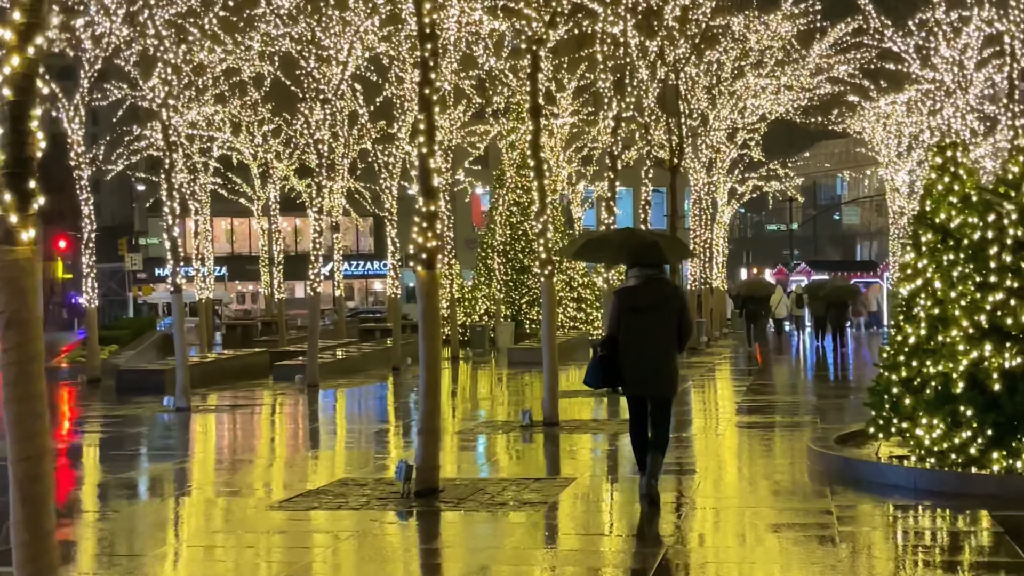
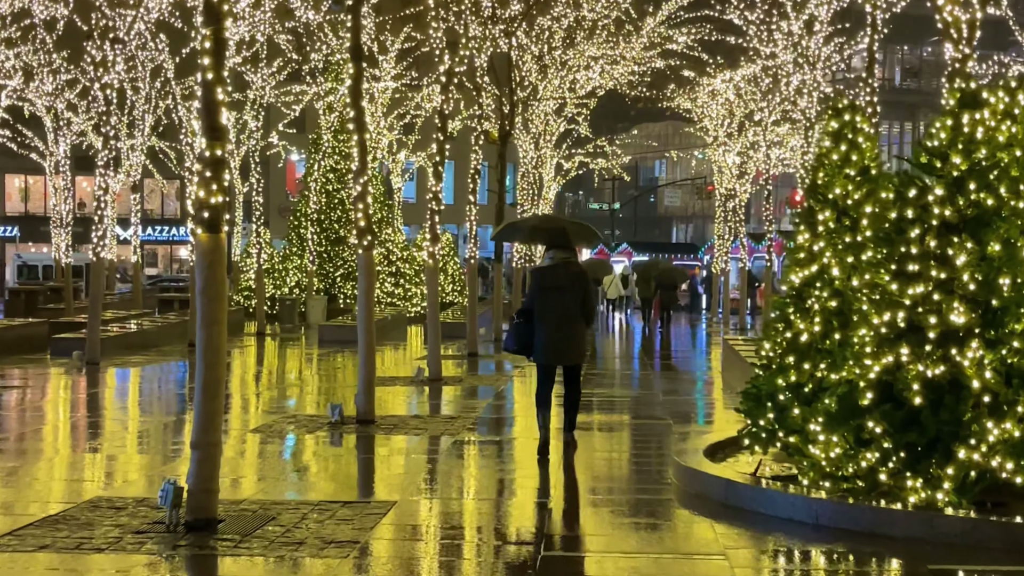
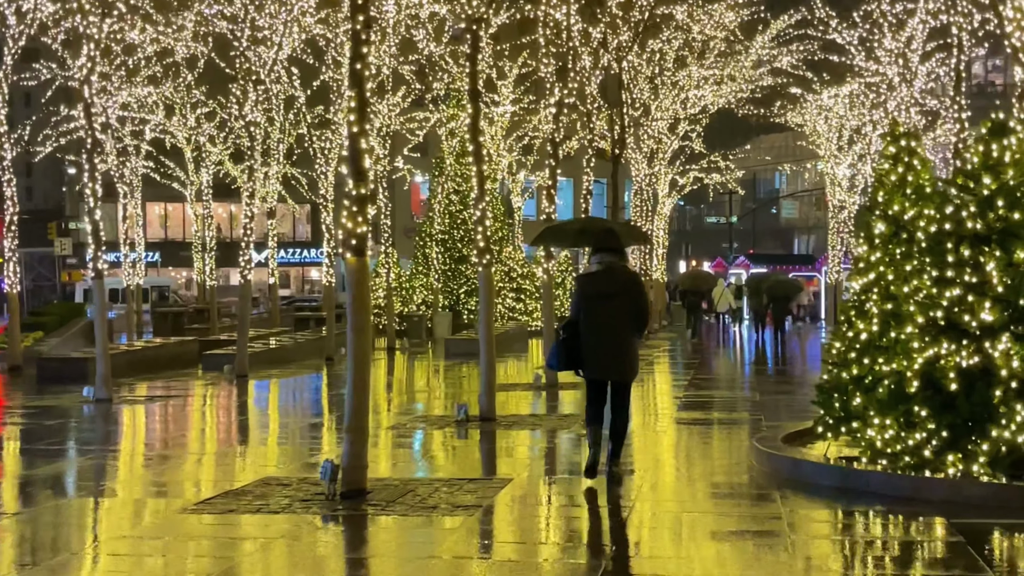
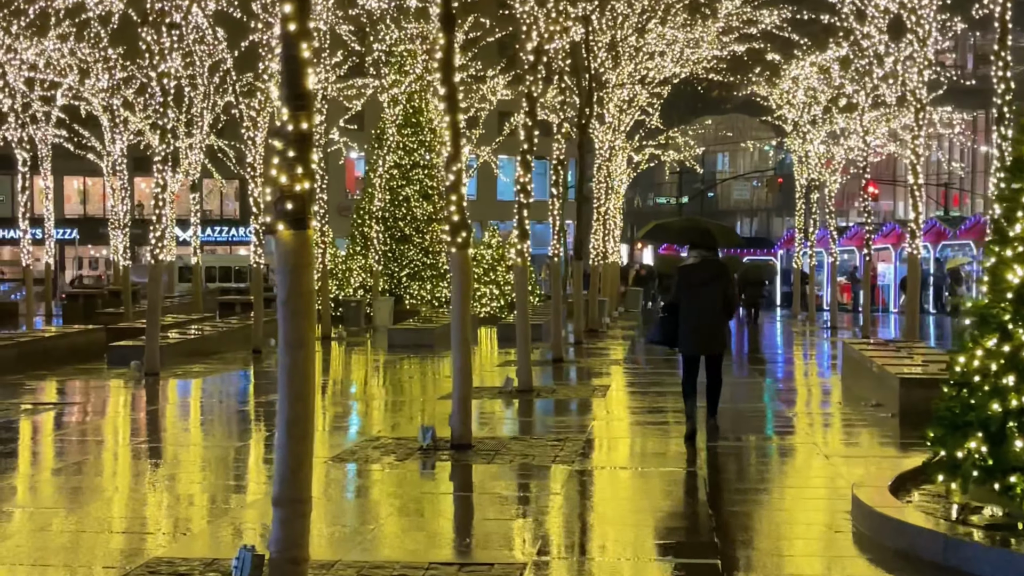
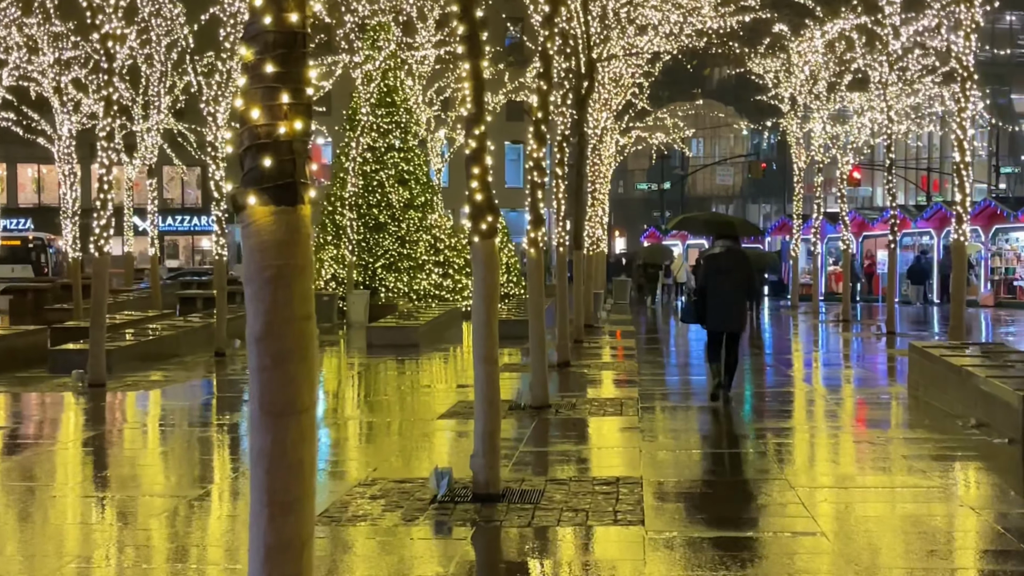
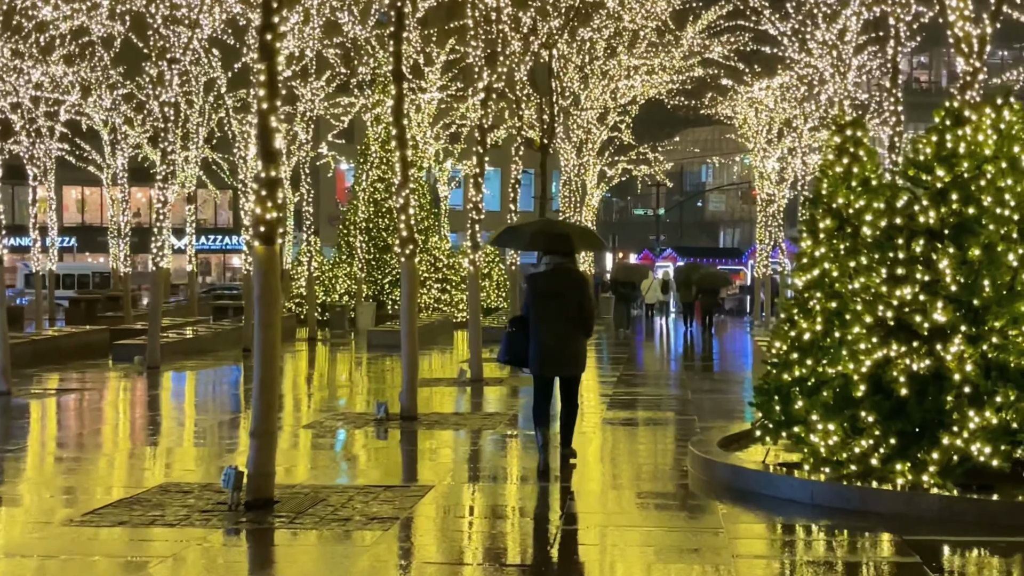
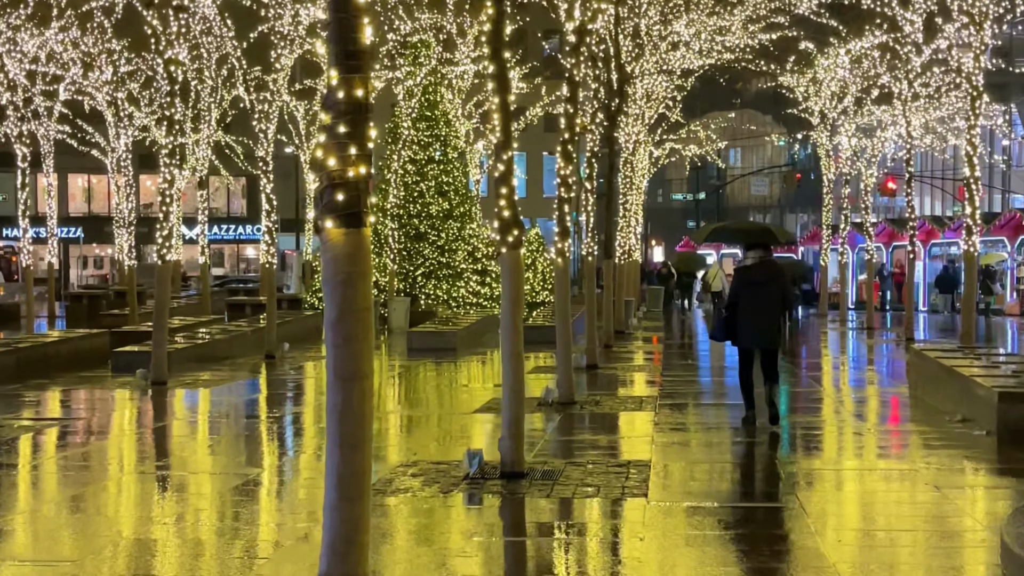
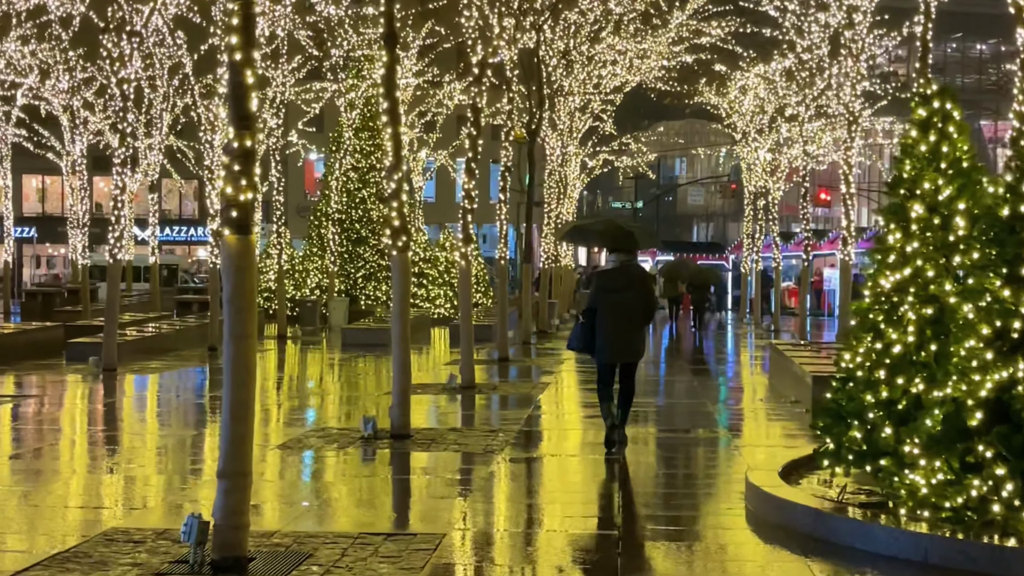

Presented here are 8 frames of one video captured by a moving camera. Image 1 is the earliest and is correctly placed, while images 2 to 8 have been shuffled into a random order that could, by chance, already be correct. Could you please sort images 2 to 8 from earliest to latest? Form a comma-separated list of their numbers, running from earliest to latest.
3, 6, 2, 8, 4, 7, 5
